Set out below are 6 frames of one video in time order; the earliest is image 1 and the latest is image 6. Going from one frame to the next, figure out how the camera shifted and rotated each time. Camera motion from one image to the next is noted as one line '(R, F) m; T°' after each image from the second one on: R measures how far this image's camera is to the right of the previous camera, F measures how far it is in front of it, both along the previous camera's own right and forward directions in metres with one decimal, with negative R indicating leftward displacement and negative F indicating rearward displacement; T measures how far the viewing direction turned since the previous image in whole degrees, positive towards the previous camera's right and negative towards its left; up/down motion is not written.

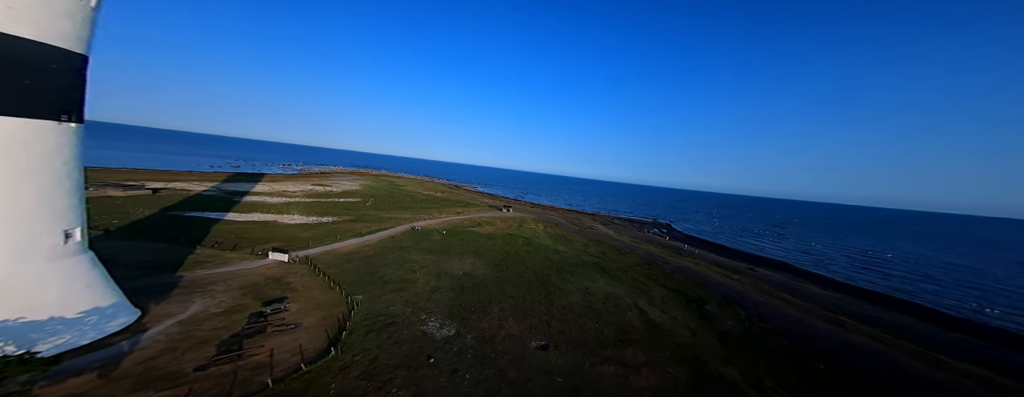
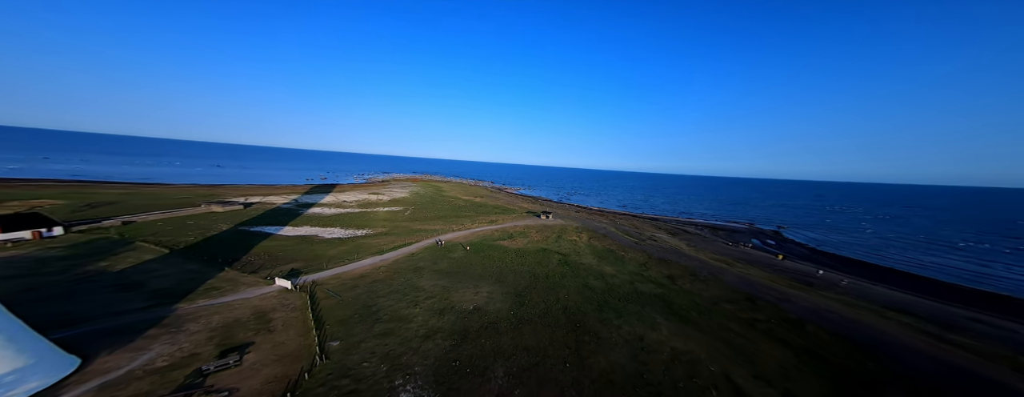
(+2.7, +6.0) m; -13°
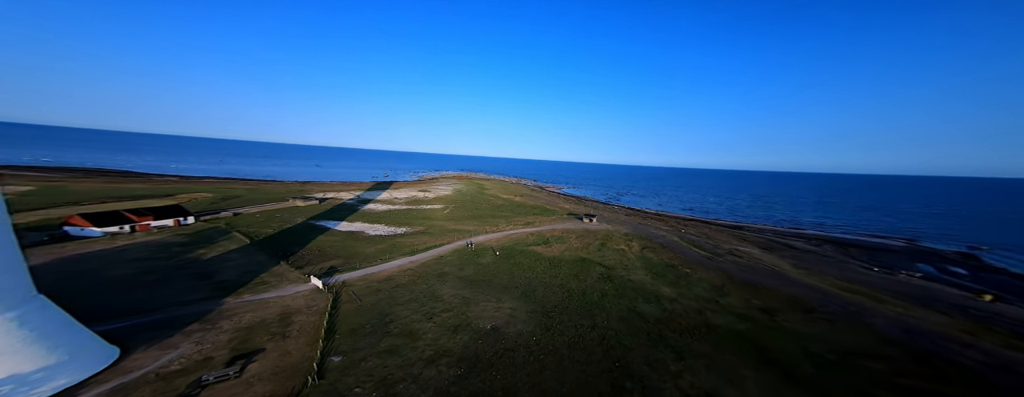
(+1.8, +3.1) m; -12°
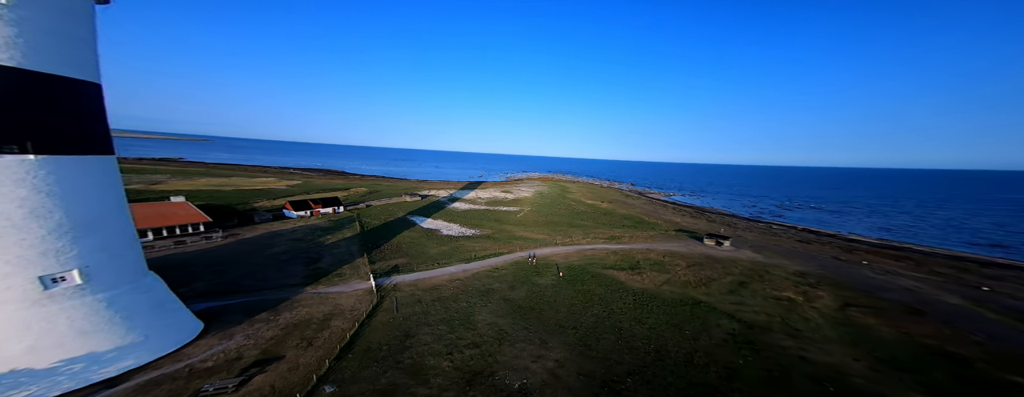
(+2.3, +5.4) m; -21°
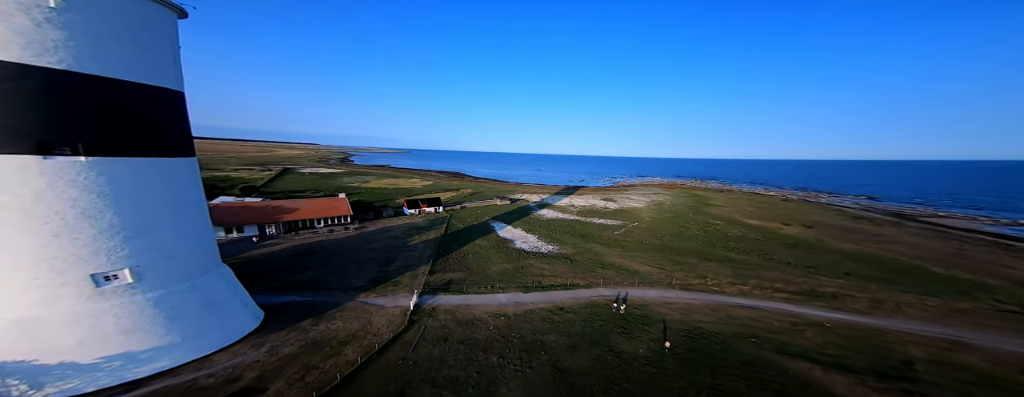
(+2.2, +6.4) m; -23°
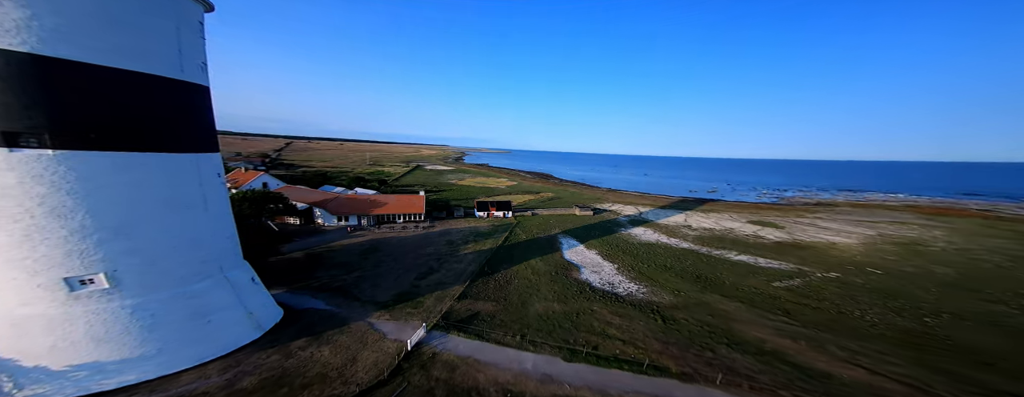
(+2.8, +6.4) m; -21°
